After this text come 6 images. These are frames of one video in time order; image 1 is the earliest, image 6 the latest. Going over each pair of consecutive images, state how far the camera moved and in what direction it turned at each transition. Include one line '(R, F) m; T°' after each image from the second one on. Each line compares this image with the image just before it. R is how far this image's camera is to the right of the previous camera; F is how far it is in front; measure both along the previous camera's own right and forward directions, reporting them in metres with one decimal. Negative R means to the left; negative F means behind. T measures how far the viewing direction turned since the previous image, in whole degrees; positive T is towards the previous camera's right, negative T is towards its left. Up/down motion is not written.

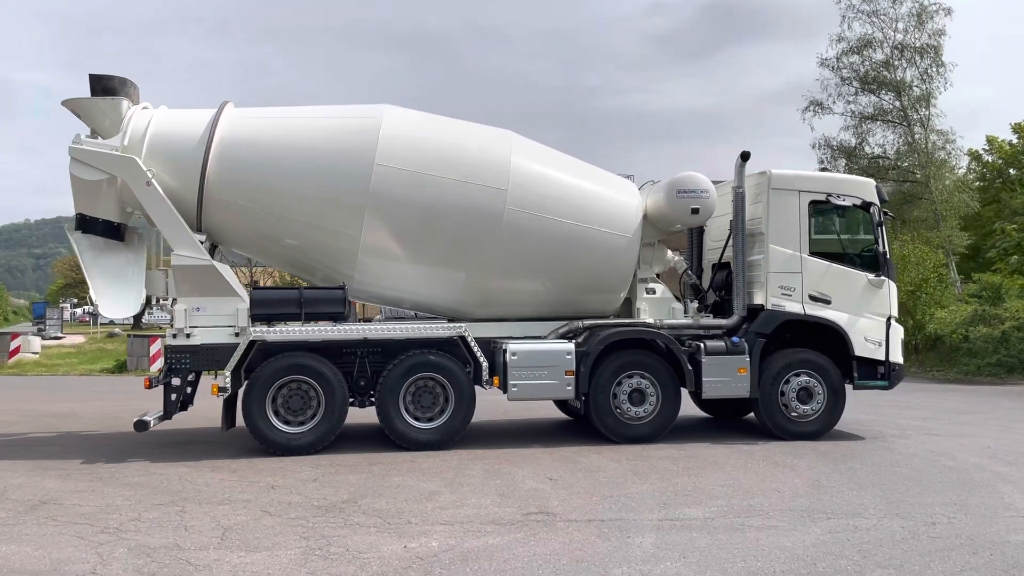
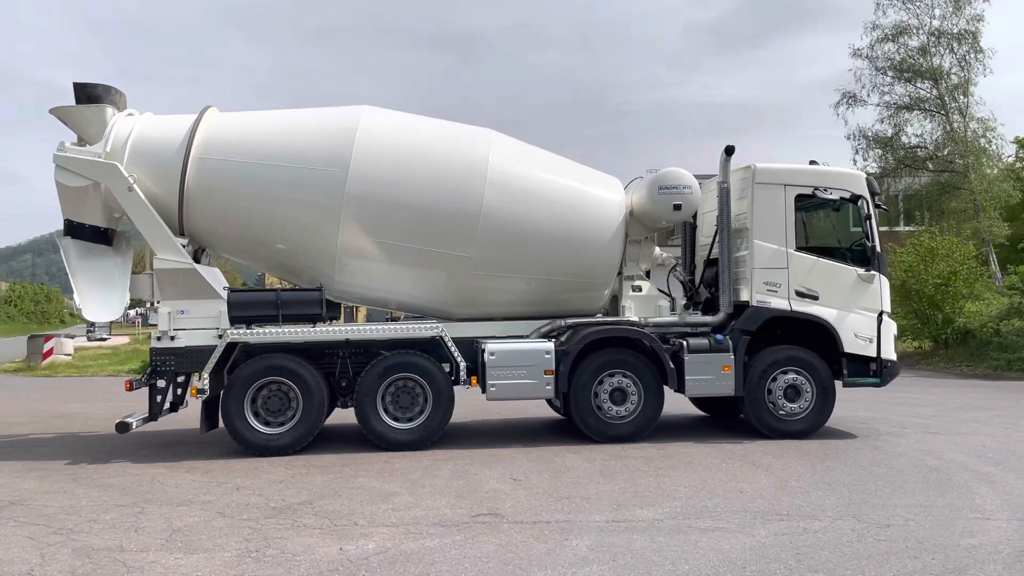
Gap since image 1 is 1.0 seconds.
(+0.5, +0.1) m; -2°
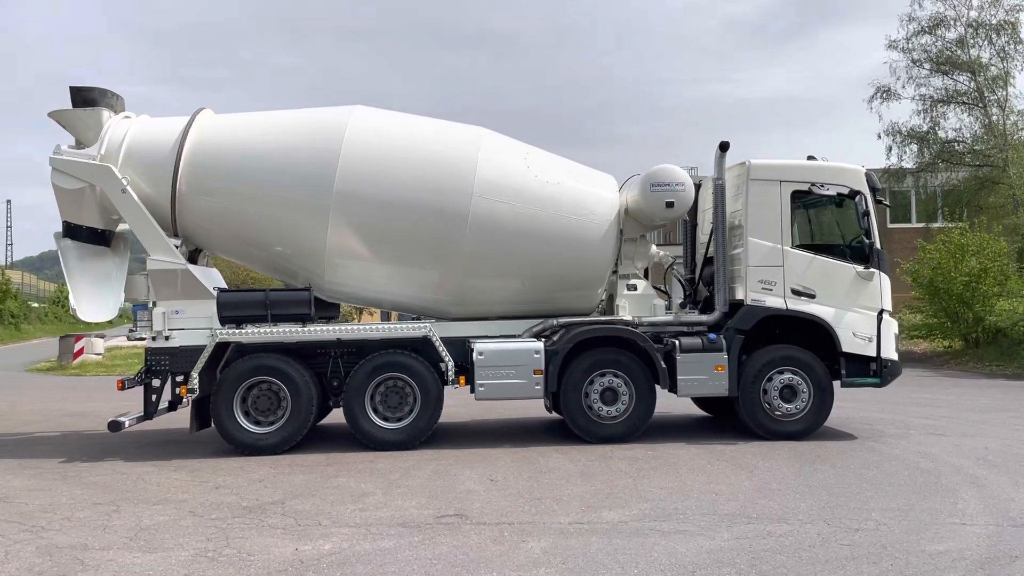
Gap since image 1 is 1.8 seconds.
(+0.4, +0.1) m; -2°
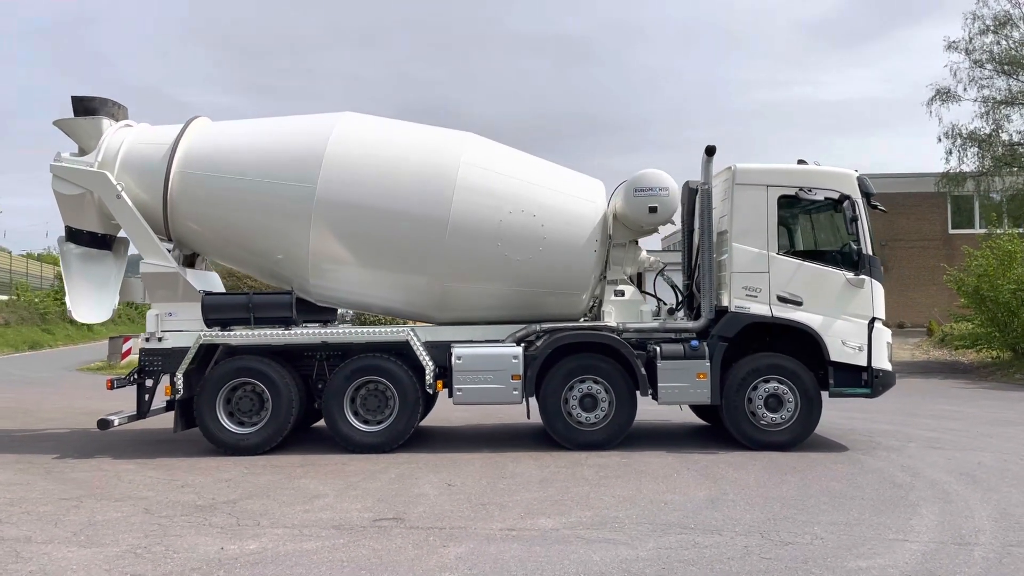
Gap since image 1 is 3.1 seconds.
(+0.7, 0.0) m; -3°
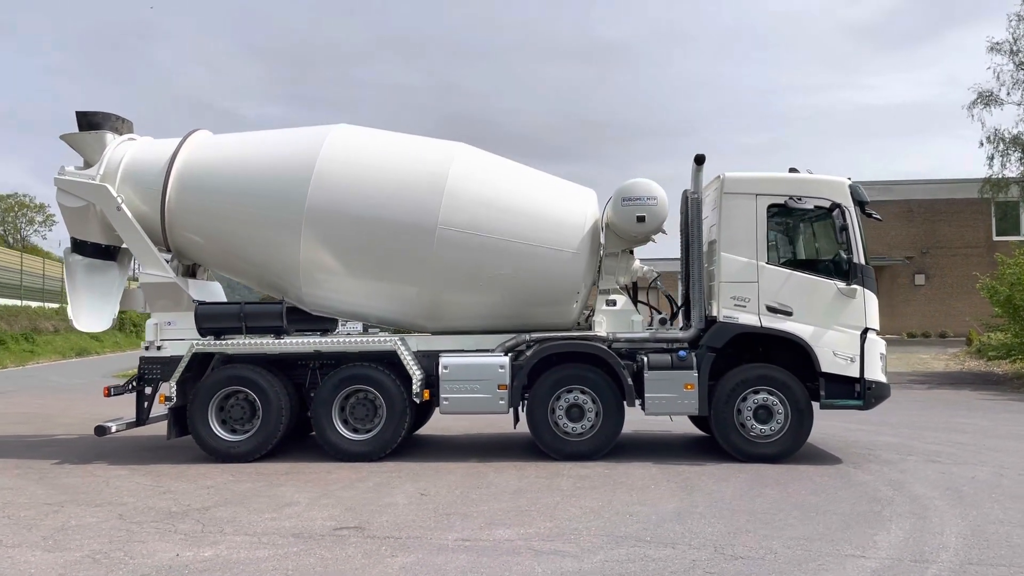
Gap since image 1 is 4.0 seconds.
(+0.5, 0.0) m; -2°
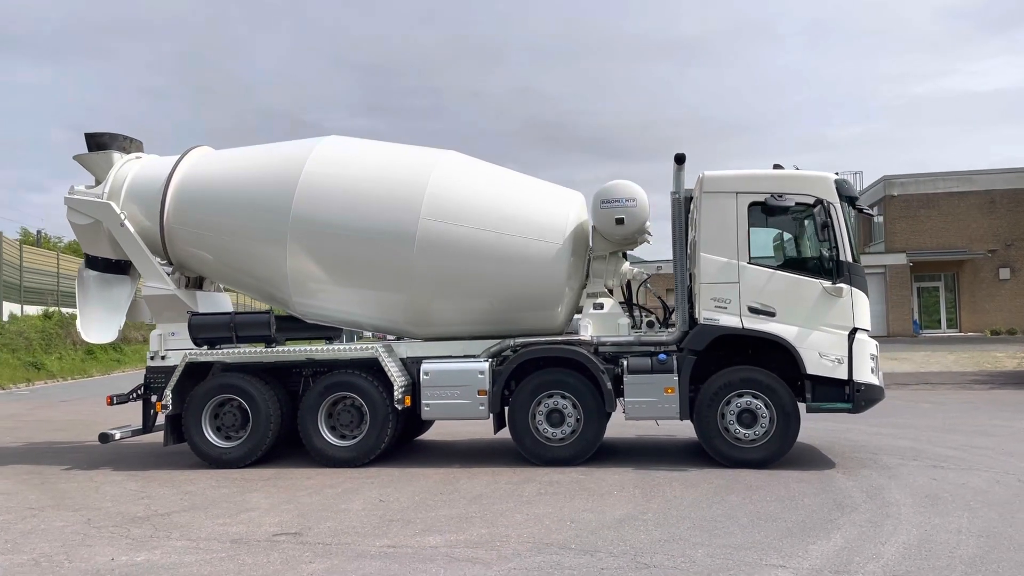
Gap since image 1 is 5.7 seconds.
(+0.9, 0.0) m; -5°
